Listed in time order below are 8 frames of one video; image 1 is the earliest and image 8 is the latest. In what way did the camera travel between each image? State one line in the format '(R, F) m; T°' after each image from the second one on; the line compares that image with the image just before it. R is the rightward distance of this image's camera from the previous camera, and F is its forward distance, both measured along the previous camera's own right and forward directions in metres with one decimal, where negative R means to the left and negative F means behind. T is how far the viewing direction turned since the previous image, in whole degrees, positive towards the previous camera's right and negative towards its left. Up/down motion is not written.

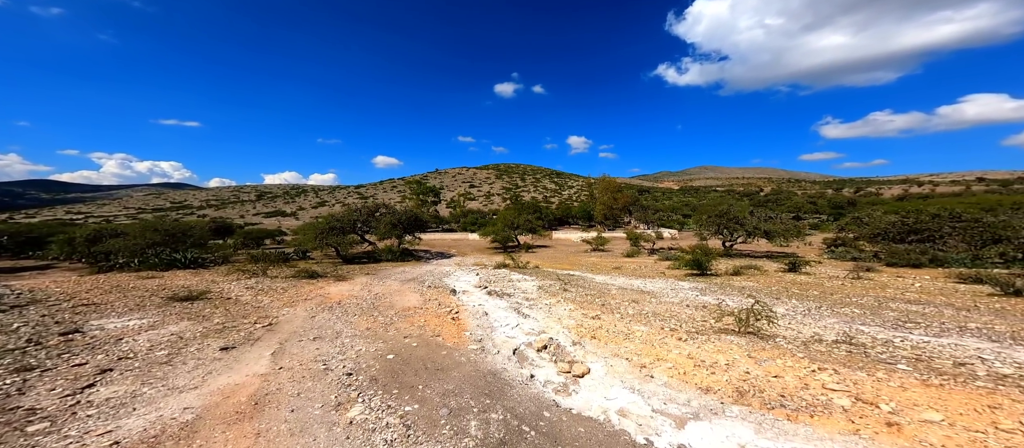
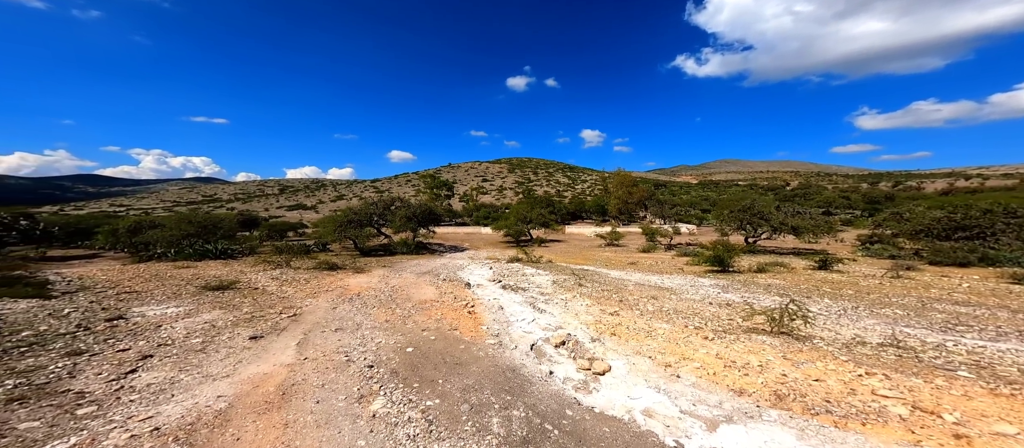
(-0.1, +0.1) m; -3°
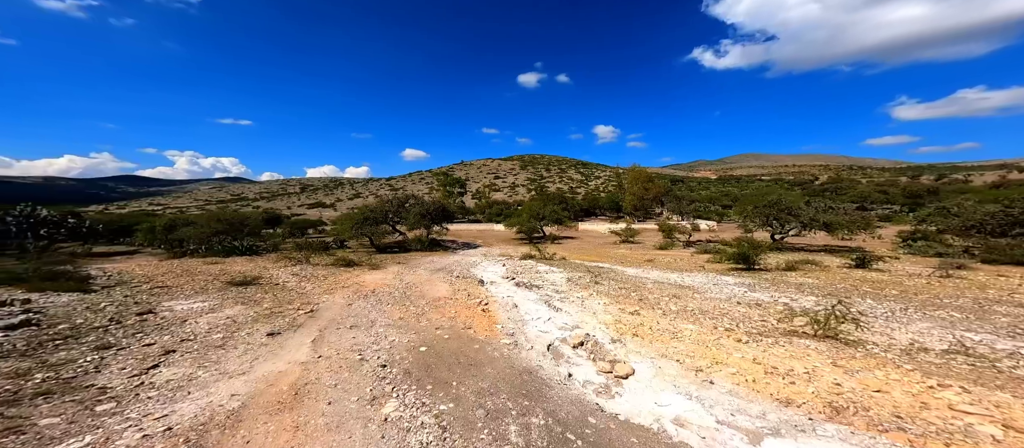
(0.0, +0.2) m; -3°
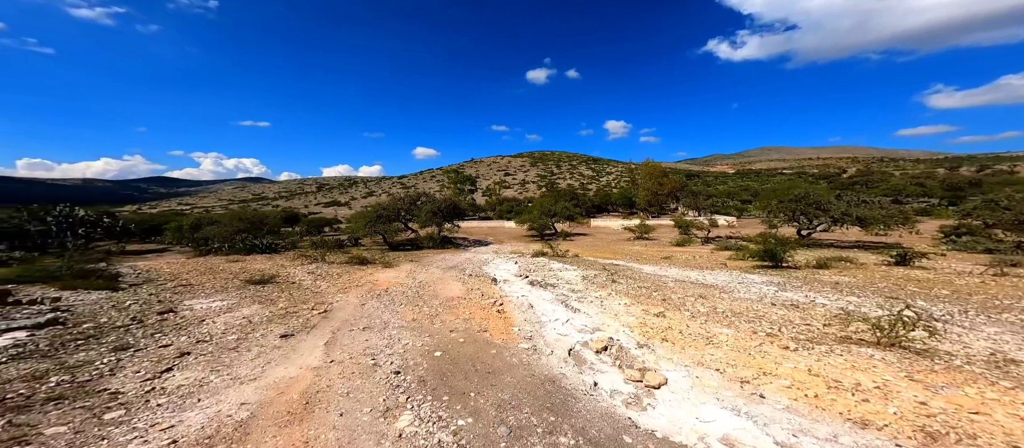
(-0.1, +0.3) m; -2°
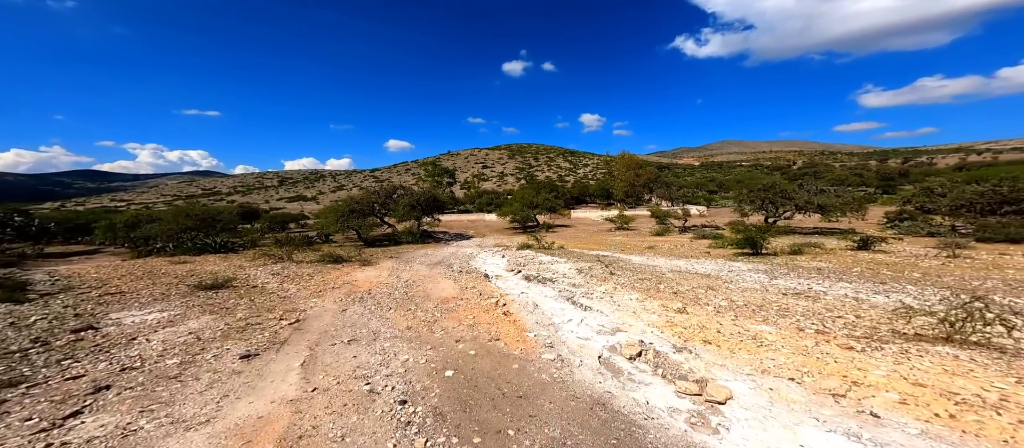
(-0.7, +0.8) m; +5°
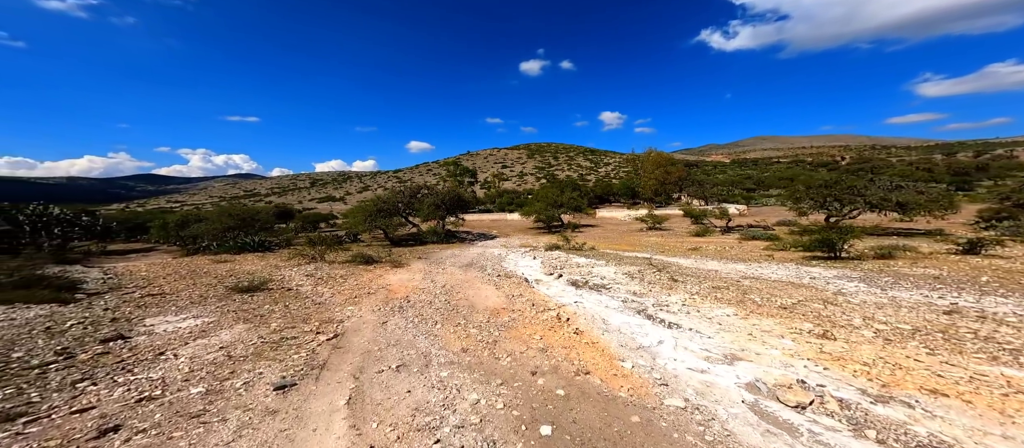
(-0.9, +1.2) m; -4°
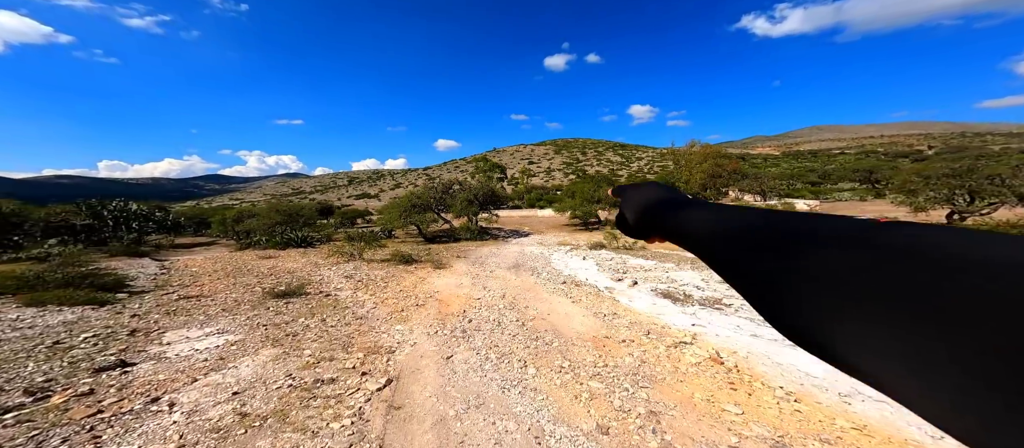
(-1.4, +2.2) m; -6°
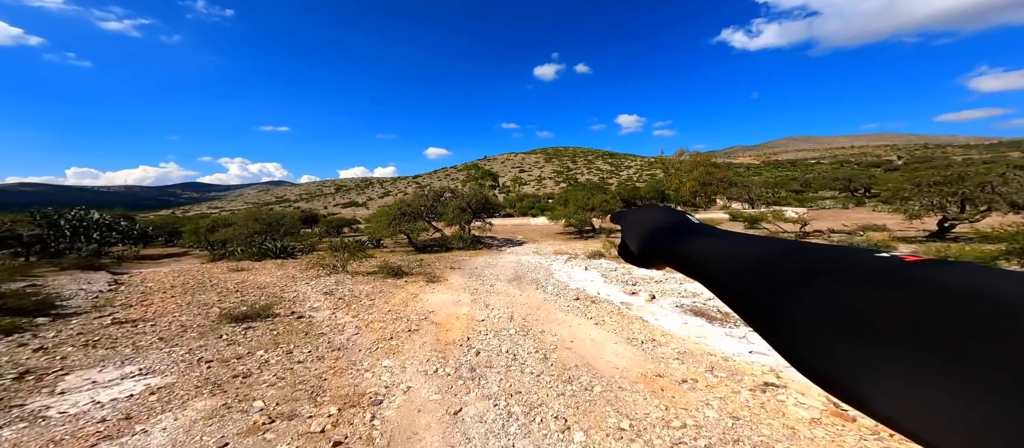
(-0.5, +1.5) m; +2°
